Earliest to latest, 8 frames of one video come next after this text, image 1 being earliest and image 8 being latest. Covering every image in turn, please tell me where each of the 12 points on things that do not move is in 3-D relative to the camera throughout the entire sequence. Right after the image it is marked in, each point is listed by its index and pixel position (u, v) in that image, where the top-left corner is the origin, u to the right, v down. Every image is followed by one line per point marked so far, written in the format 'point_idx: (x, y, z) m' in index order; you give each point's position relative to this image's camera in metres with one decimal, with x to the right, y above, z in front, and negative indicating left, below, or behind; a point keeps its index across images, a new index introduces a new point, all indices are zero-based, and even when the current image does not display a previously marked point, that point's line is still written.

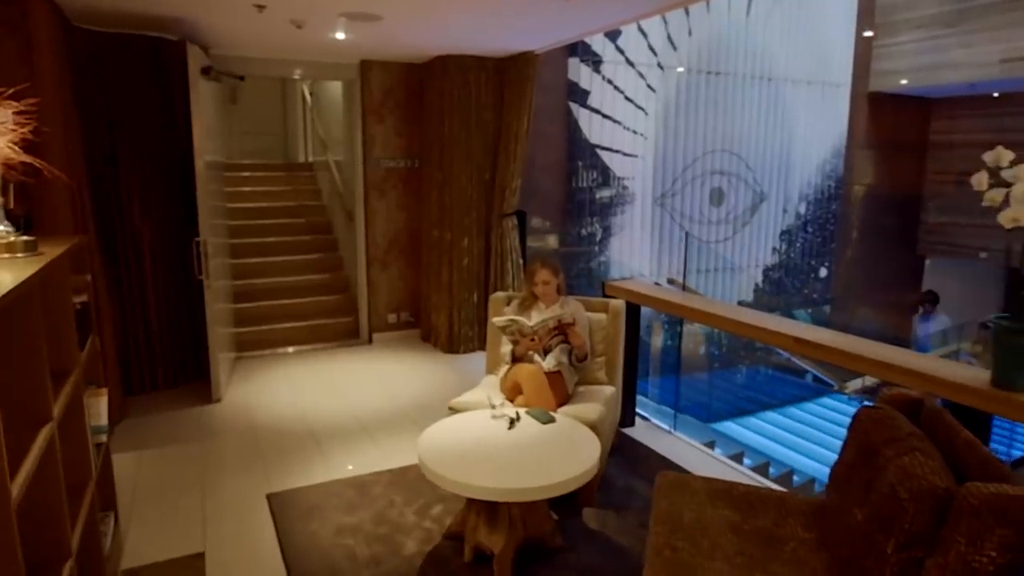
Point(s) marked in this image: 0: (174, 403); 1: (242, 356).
0: (-2.2, -0.7, +4.2) m
1: (-2.2, -0.5, +5.2) m
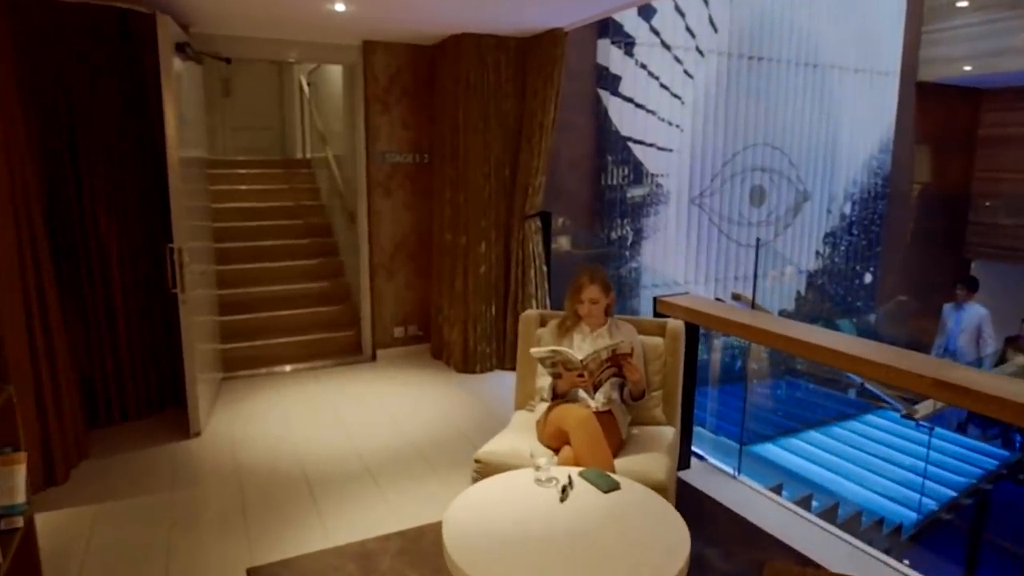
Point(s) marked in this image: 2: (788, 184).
0: (-2.0, -0.8, +3.6) m
1: (-2.0, -0.6, +4.6) m
2: (+2.5, +1.0, +5.9) m
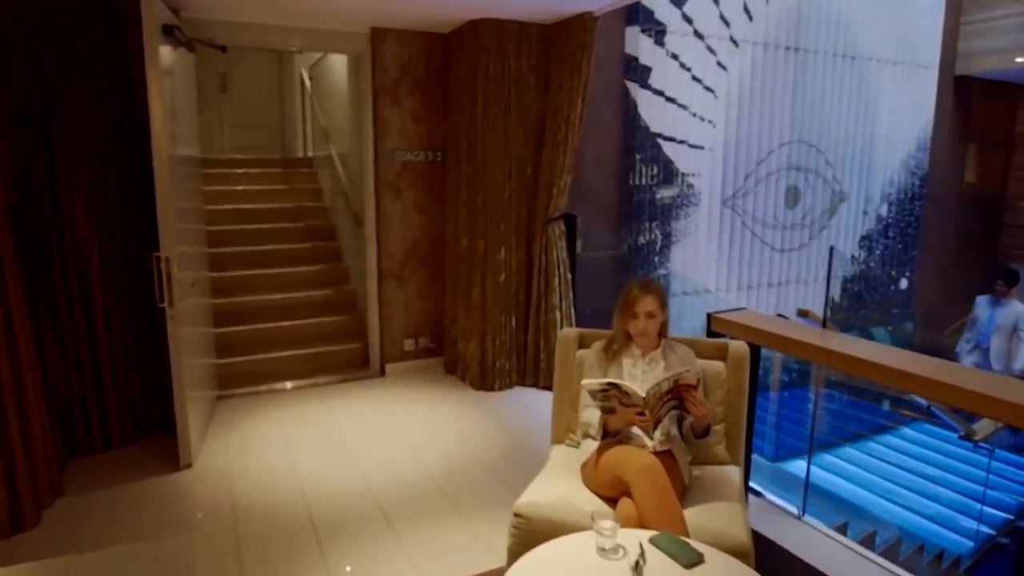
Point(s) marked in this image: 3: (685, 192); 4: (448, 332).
0: (-1.9, -0.9, +3.2) m
1: (-1.9, -0.7, +4.2) m
2: (+2.7, +0.9, +5.5) m
3: (+1.3, +0.7, +4.8) m
4: (-0.4, -0.3, +4.5) m
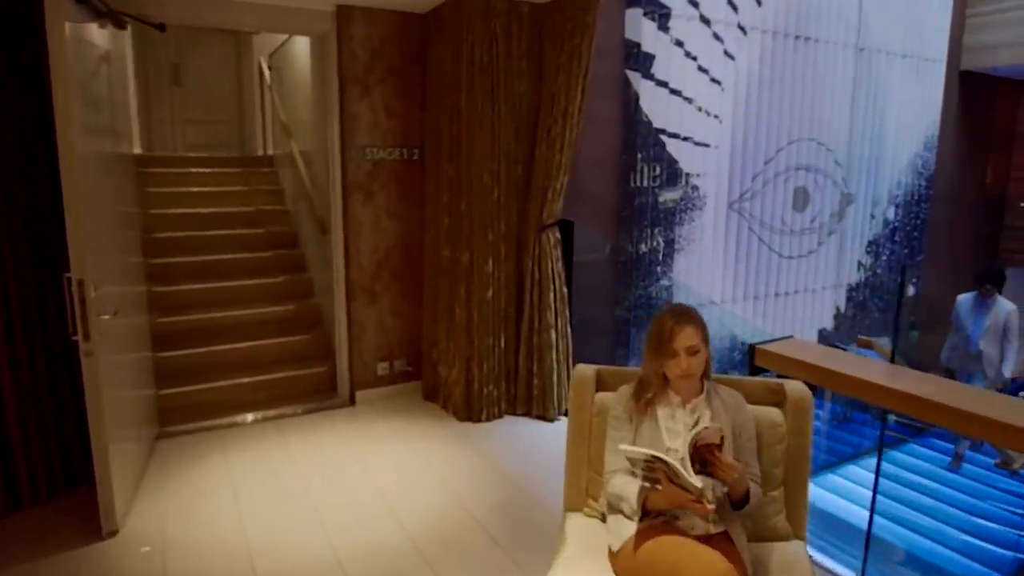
0: (-1.9, -1.0, +2.6) m
1: (-1.9, -0.8, +3.6) m
2: (+2.5, +0.8, +5.1) m
3: (+1.2, +0.6, +4.3) m
4: (-0.5, -0.4, +4.0) m
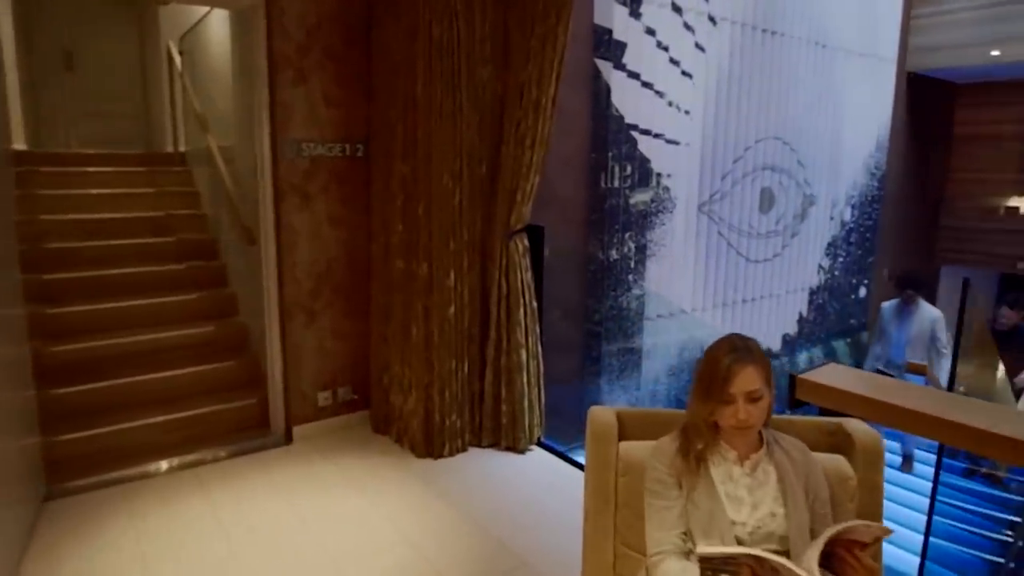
0: (-1.9, -1.1, +1.9) m
1: (-2.1, -0.9, +2.9) m
2: (+2.2, +0.8, +5.0) m
3: (+0.9, +0.6, +4.0) m
4: (-0.7, -0.5, +3.5) m
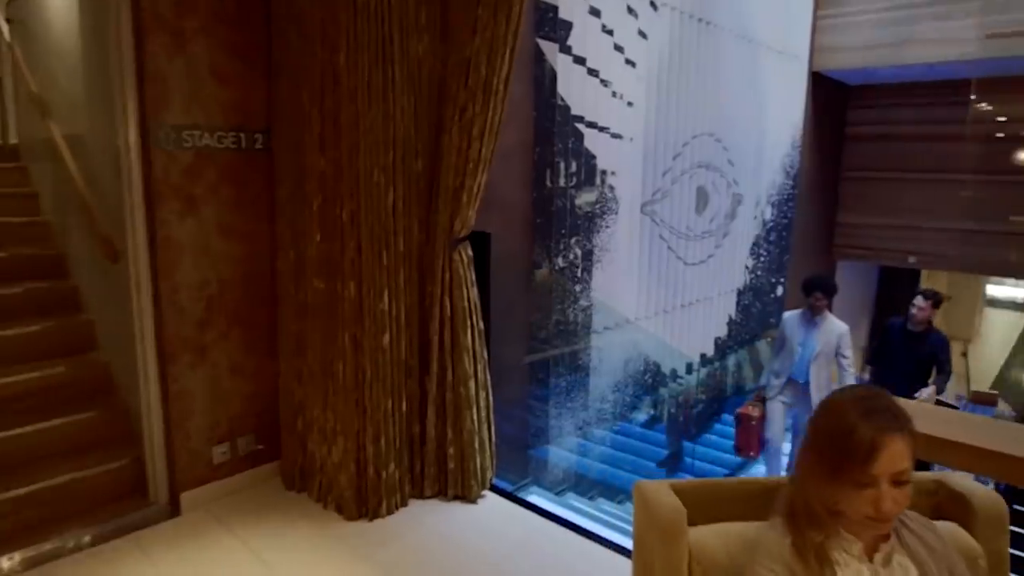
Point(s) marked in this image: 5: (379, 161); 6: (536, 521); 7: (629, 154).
0: (-1.8, -1.2, +1.1) m
1: (-2.2, -1.0, +2.0) m
2: (+1.6, +0.8, +4.8) m
3: (+0.5, +0.5, +3.6) m
4: (-1.0, -0.6, +2.8) m
5: (-0.5, +0.5, +2.5) m
6: (+0.1, -1.0, +2.8) m
7: (+0.7, +0.8, +3.7) m
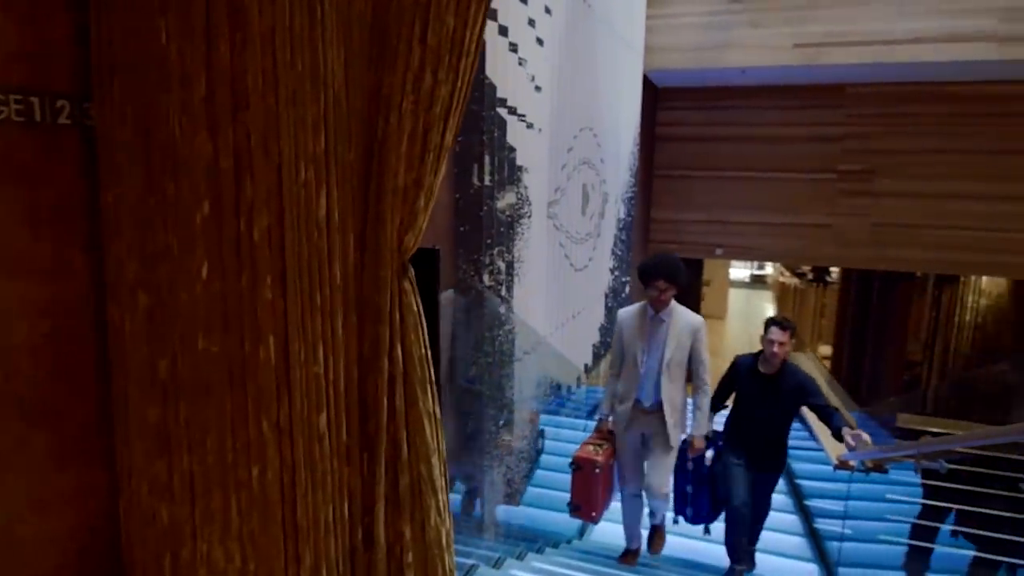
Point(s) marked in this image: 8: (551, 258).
0: (-1.1, -1.4, -0.2) m
1: (-1.8, -1.3, +0.6) m
2: (+0.6, +0.7, +4.5) m
3: (0.0, +0.4, +3.0) m
4: (-1.0, -0.8, +1.7) m
5: (-0.5, +0.3, +1.6) m
6: (+0.1, -1.1, +2.1) m
7: (+0.1, +0.7, +3.2) m
8: (+0.2, +0.2, +3.5) m
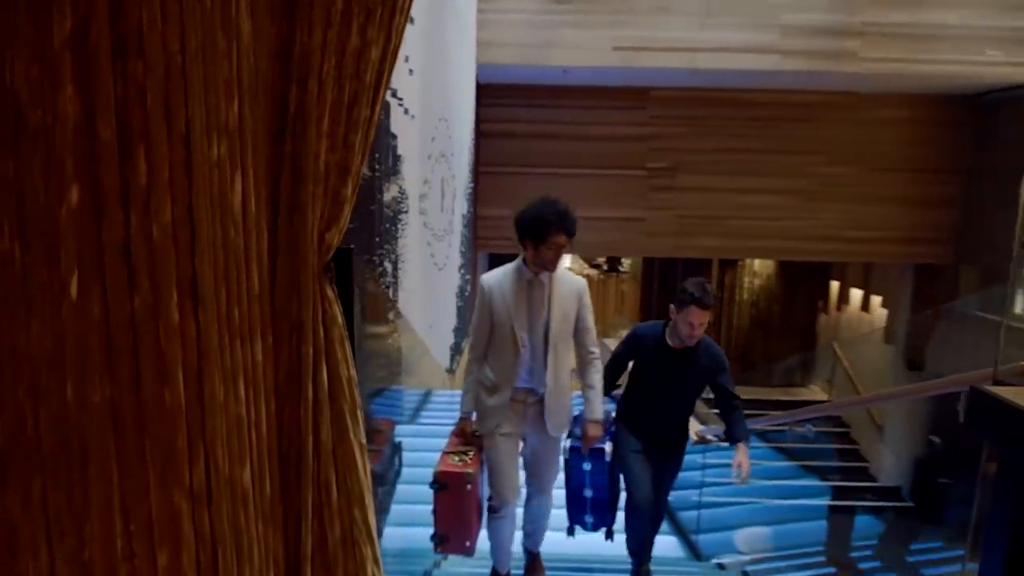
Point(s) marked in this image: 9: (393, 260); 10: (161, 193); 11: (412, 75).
0: (-0.5, -1.5, -0.7) m
1: (-1.4, -1.4, -0.1) m
2: (-0.4, +0.7, +4.3) m
3: (-0.5, +0.4, +2.7) m
4: (-1.0, -0.8, +1.2) m
5: (-0.5, +0.3, +1.2) m
6: (-0.1, -1.1, +1.9) m
7: (-0.4, +0.7, +2.9) m
8: (-0.4, +0.2, +3.3) m
9: (-0.5, +0.1, +2.6) m
10: (-0.6, +0.2, +1.1) m
11: (-0.4, +0.9, +2.8) m
